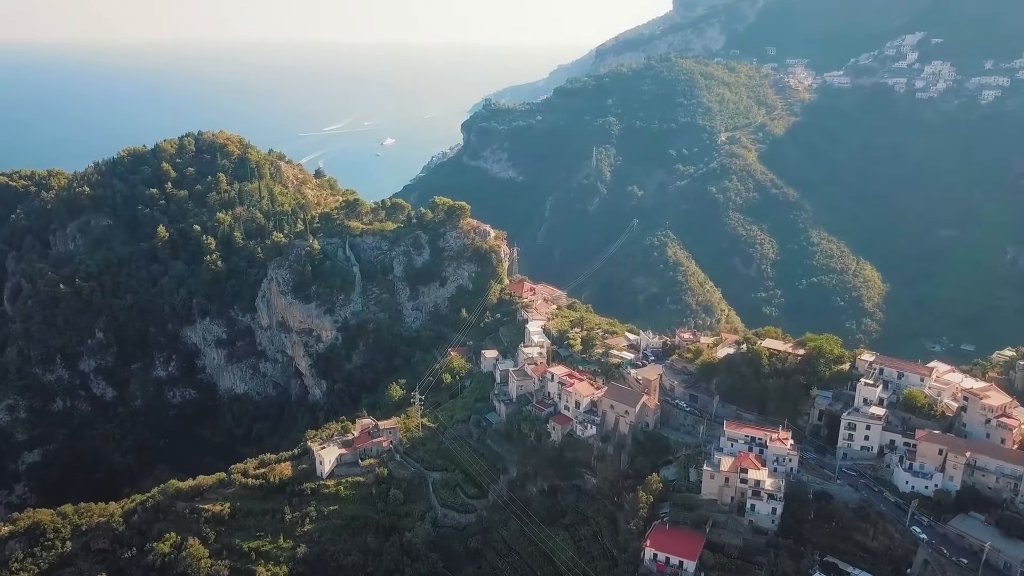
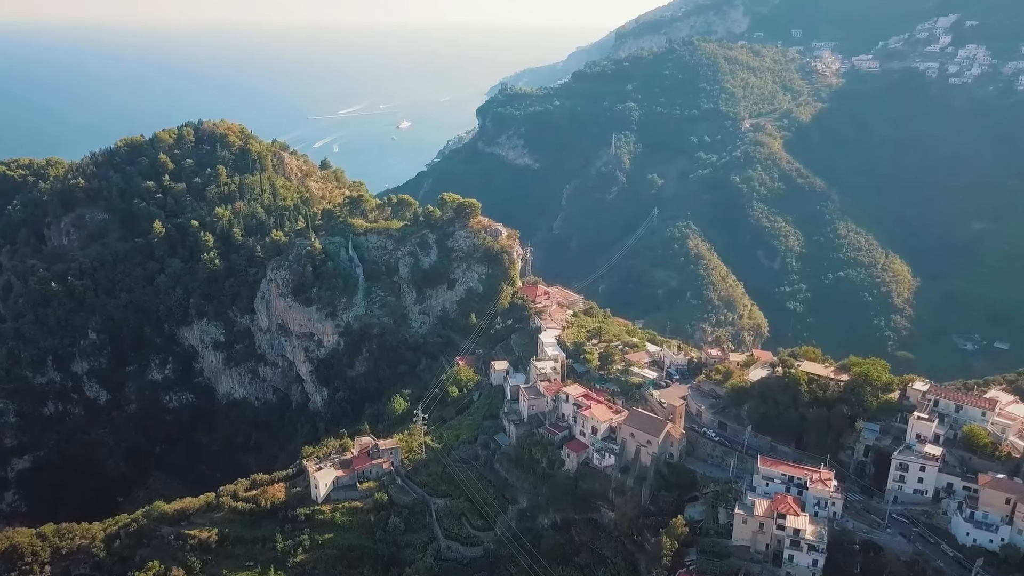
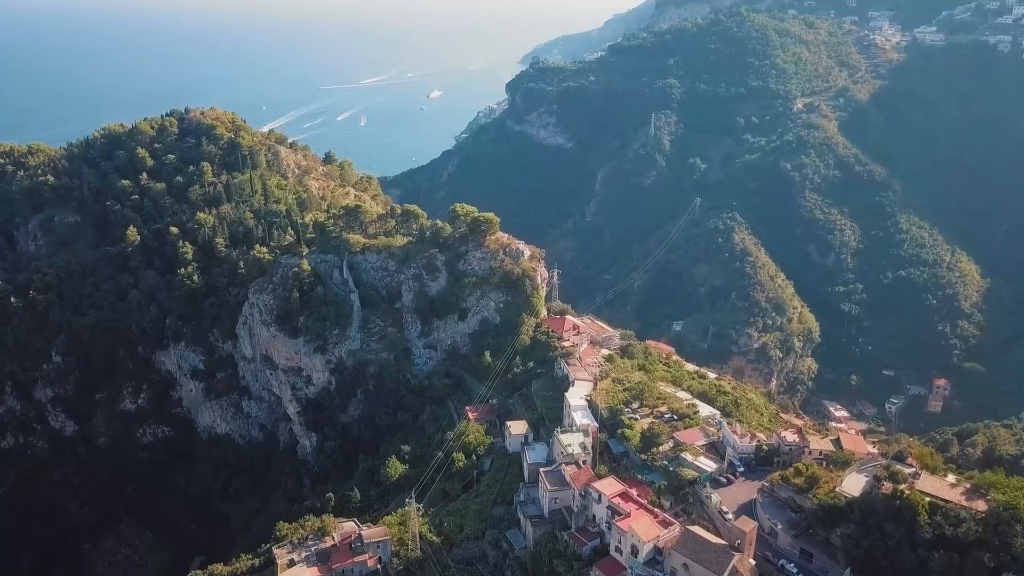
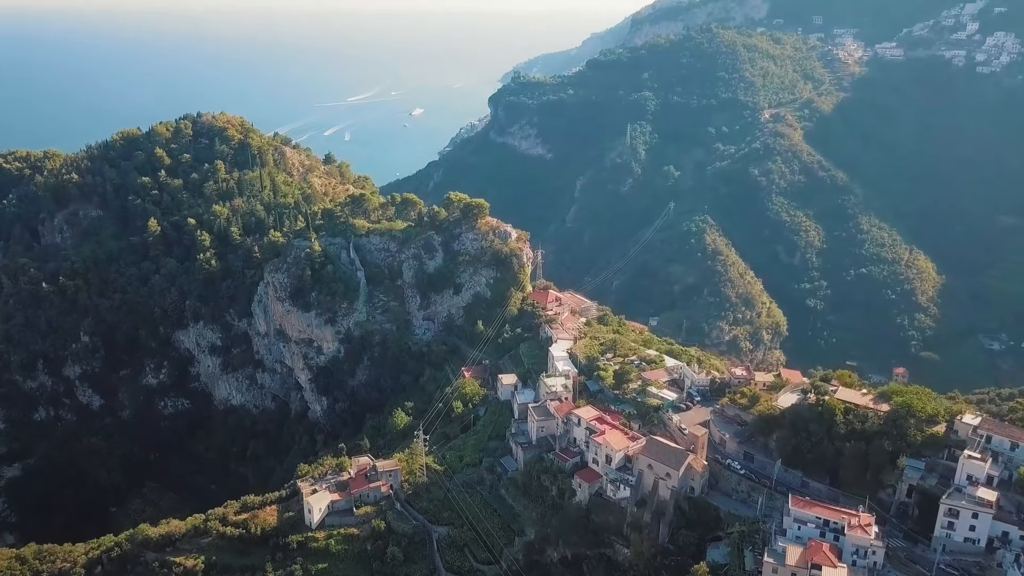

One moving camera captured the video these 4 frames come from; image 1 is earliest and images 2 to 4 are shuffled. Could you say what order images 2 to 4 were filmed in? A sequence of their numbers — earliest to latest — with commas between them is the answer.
2, 4, 3
